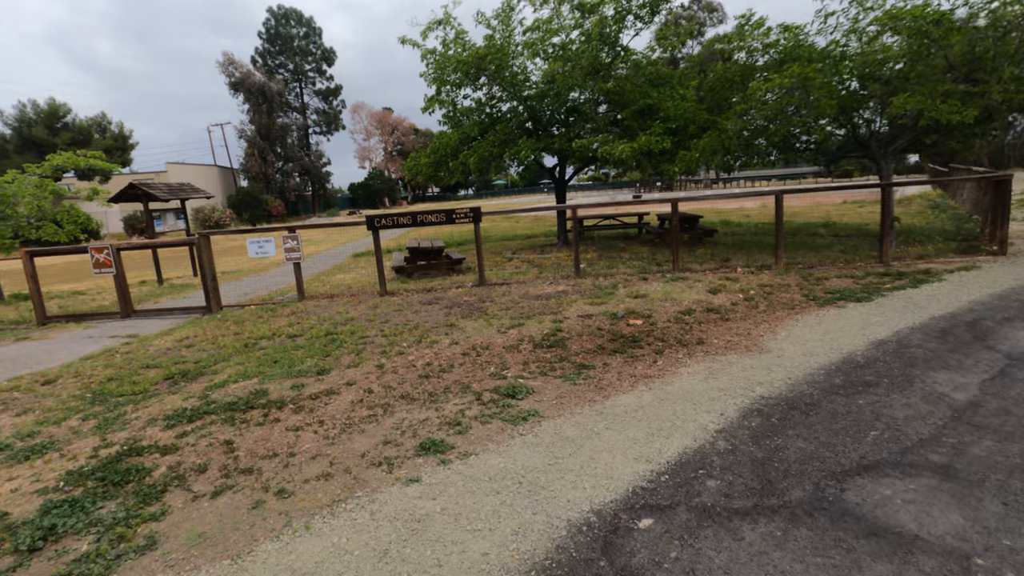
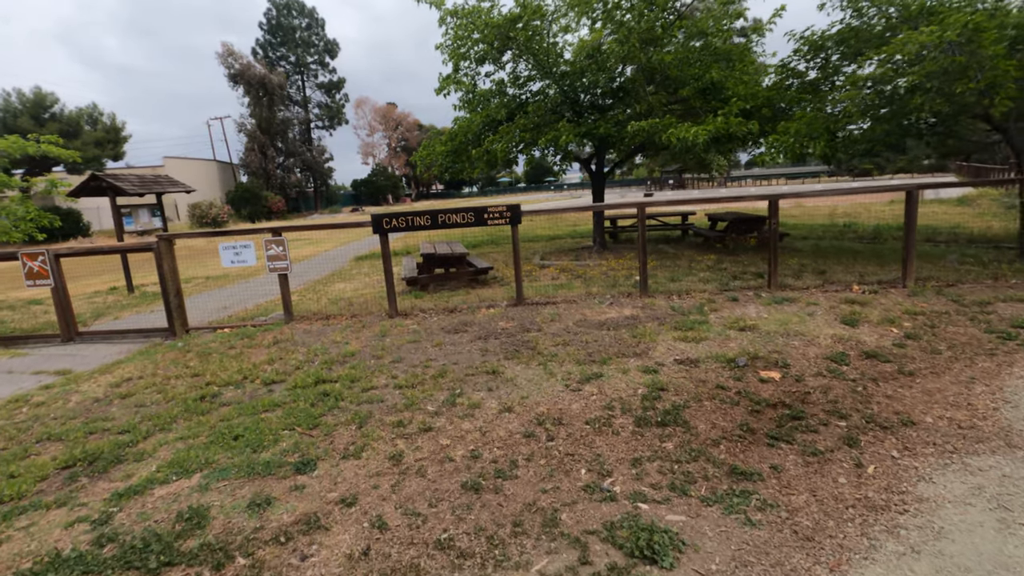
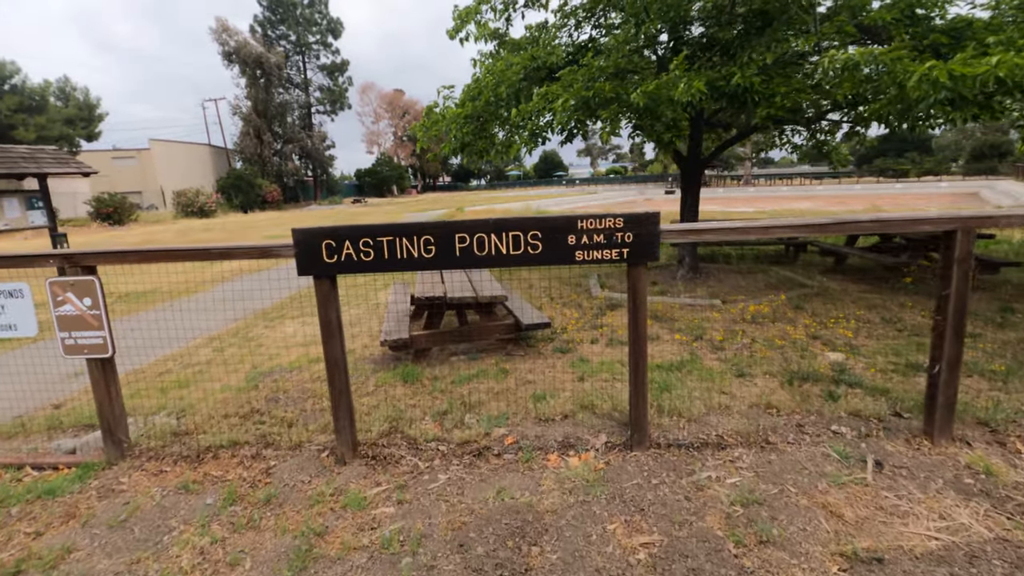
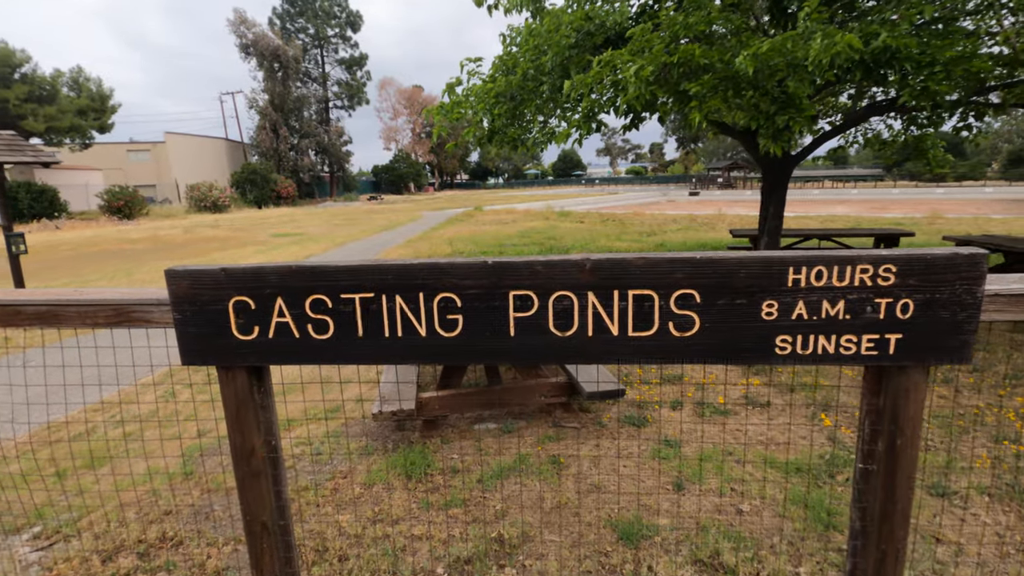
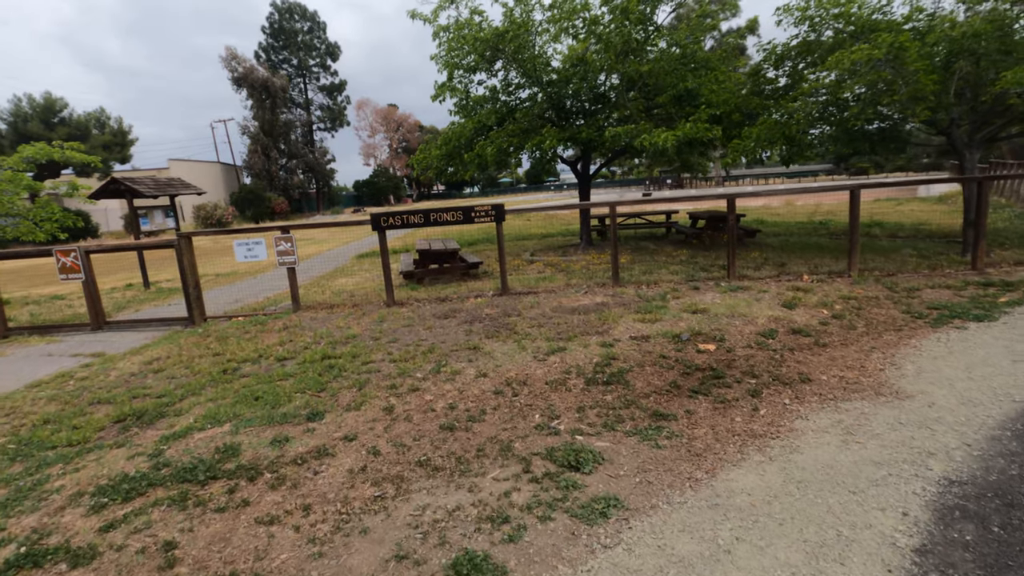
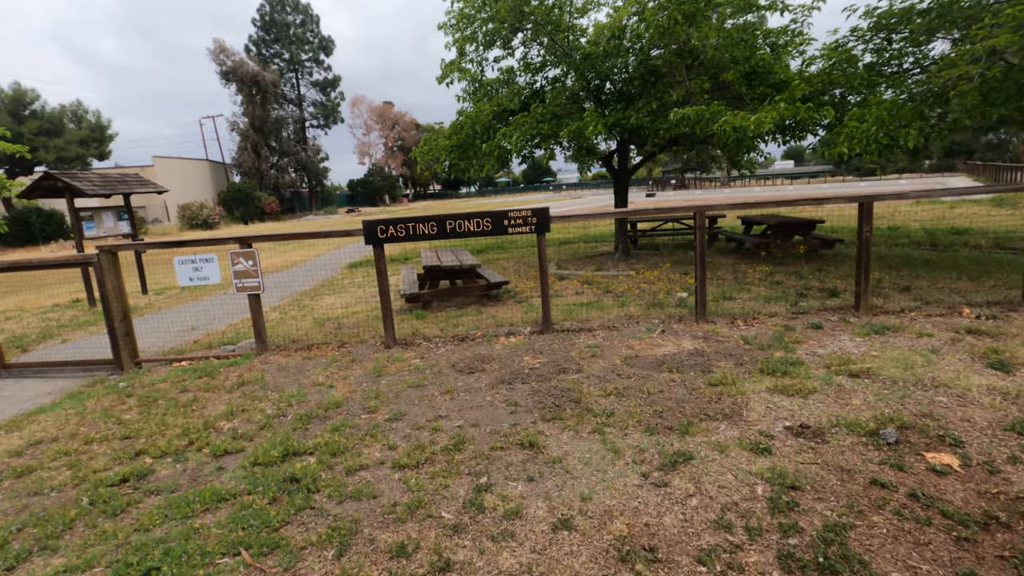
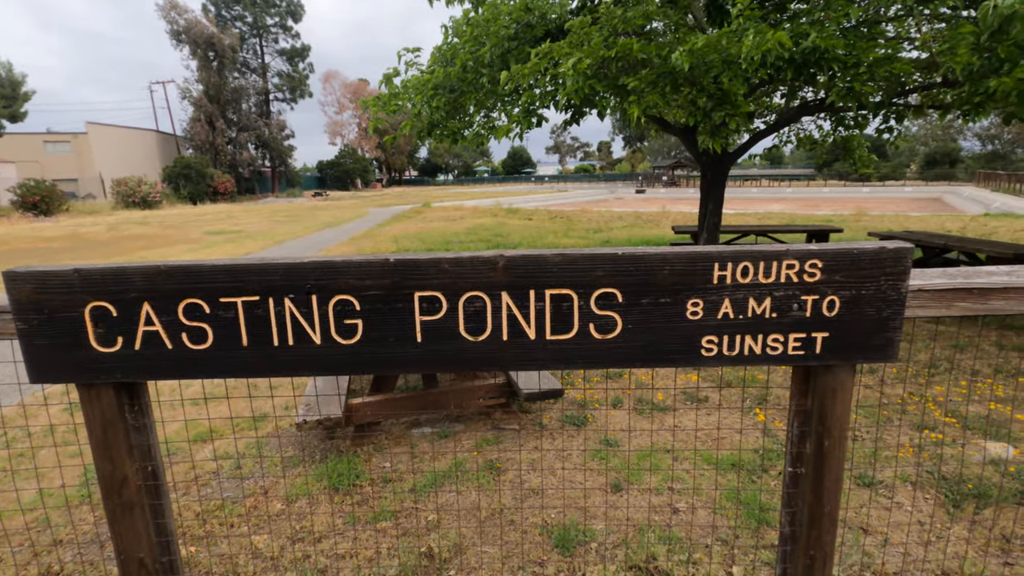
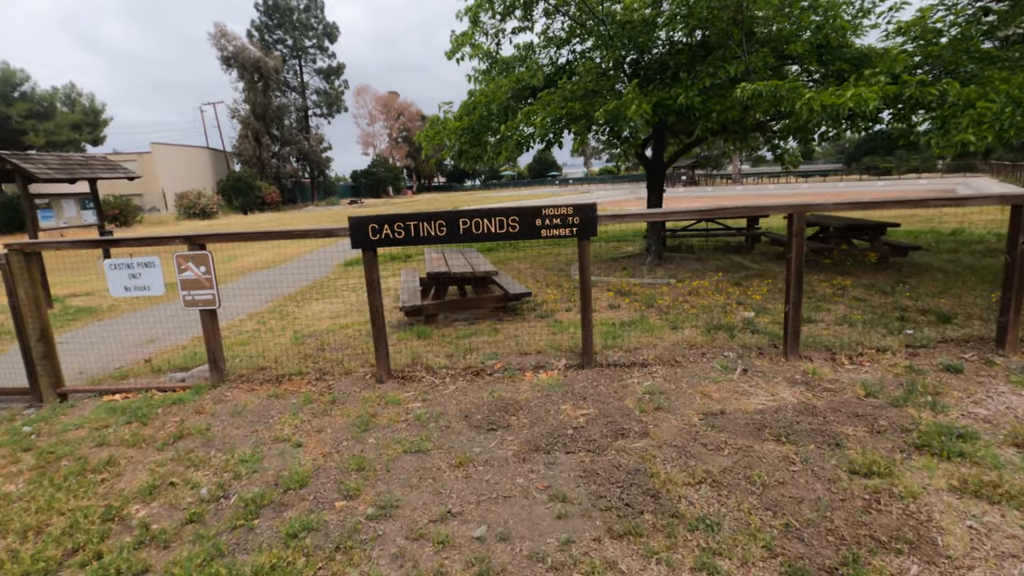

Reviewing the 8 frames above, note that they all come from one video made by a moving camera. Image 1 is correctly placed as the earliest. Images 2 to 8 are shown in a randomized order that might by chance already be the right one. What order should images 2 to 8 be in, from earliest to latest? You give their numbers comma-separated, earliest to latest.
5, 2, 6, 8, 3, 4, 7
